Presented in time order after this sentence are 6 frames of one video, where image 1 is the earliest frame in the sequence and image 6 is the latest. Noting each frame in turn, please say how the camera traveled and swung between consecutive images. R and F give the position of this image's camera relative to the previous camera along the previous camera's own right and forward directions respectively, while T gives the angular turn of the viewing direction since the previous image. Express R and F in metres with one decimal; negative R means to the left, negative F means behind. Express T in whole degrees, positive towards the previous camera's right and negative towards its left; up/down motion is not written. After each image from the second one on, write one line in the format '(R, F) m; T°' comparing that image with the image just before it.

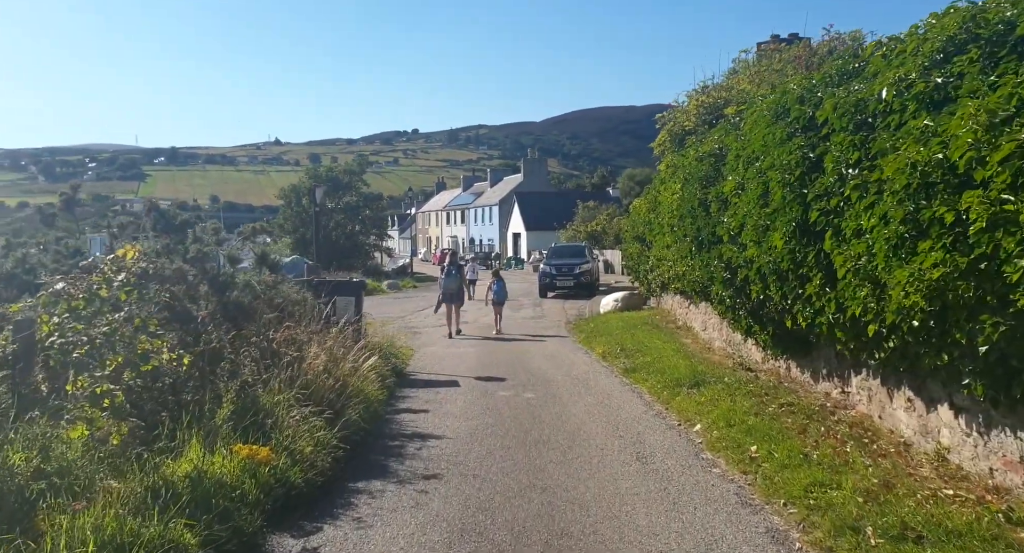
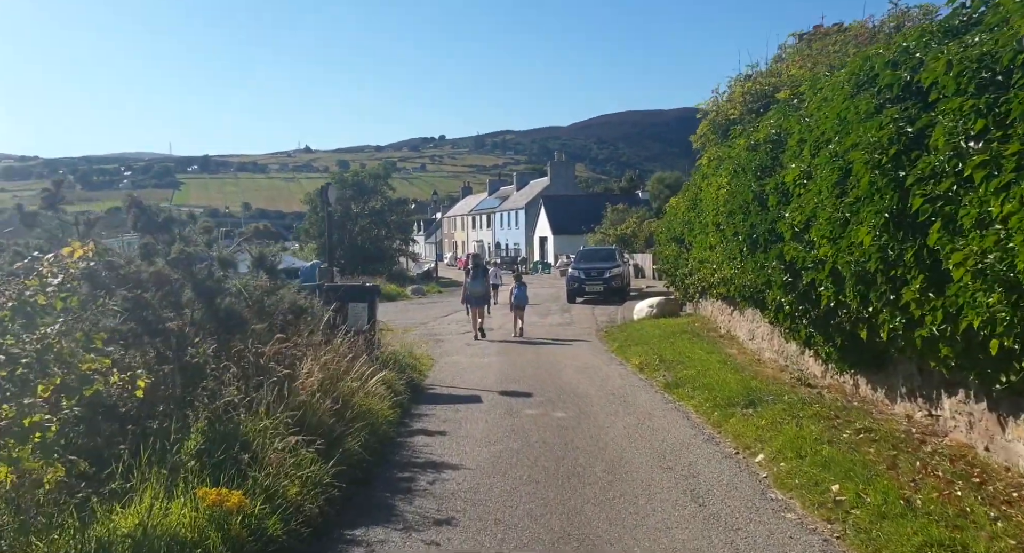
(0.0, +1.1) m; -2°
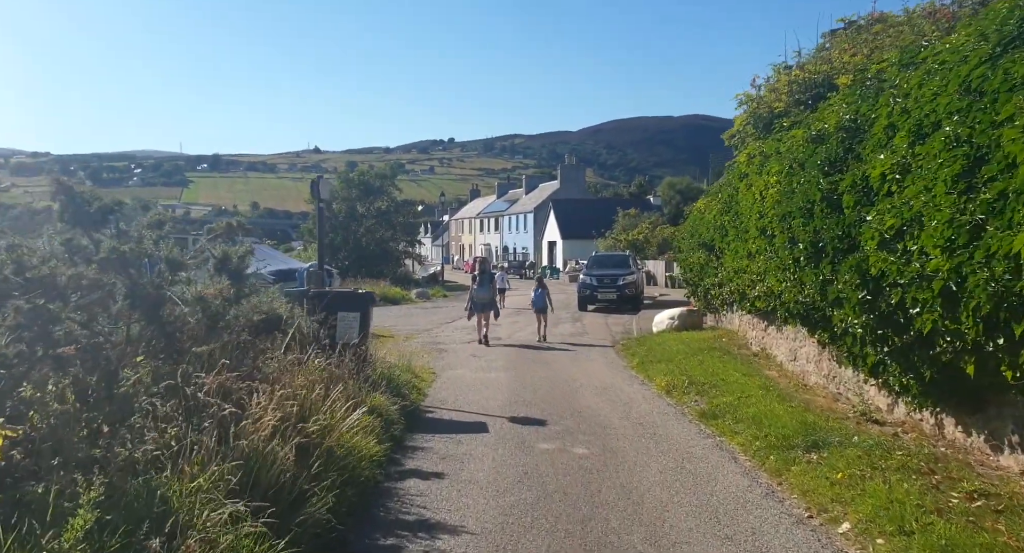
(-0.1, +1.4) m; 0°
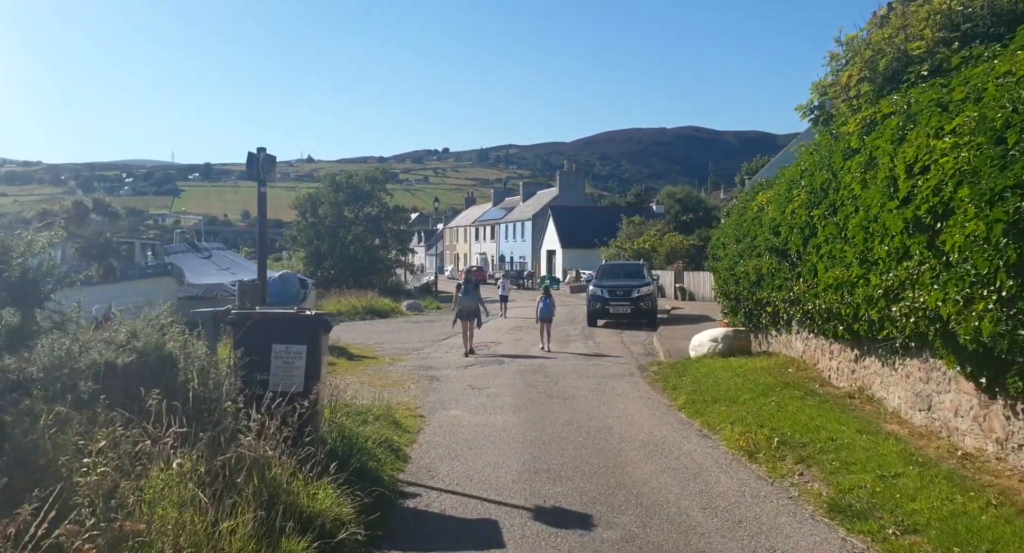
(-0.2, +3.4) m; 0°
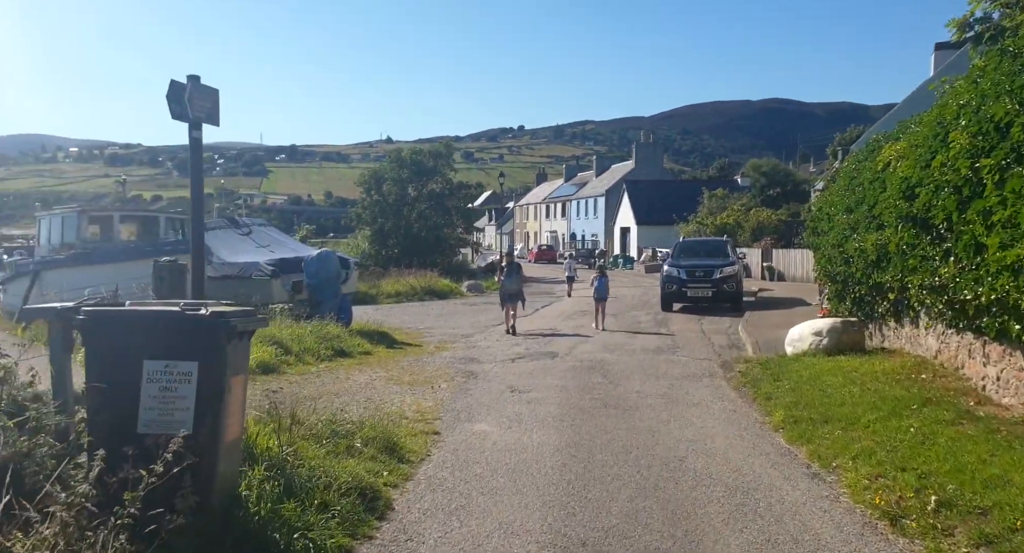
(+0.4, +2.6) m; -6°
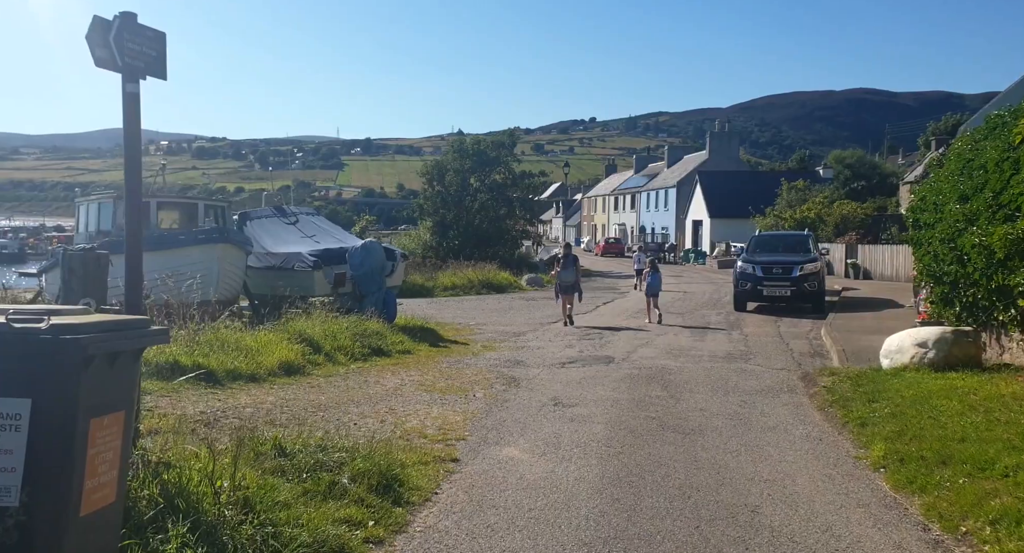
(+0.3, +1.5) m; -5°
